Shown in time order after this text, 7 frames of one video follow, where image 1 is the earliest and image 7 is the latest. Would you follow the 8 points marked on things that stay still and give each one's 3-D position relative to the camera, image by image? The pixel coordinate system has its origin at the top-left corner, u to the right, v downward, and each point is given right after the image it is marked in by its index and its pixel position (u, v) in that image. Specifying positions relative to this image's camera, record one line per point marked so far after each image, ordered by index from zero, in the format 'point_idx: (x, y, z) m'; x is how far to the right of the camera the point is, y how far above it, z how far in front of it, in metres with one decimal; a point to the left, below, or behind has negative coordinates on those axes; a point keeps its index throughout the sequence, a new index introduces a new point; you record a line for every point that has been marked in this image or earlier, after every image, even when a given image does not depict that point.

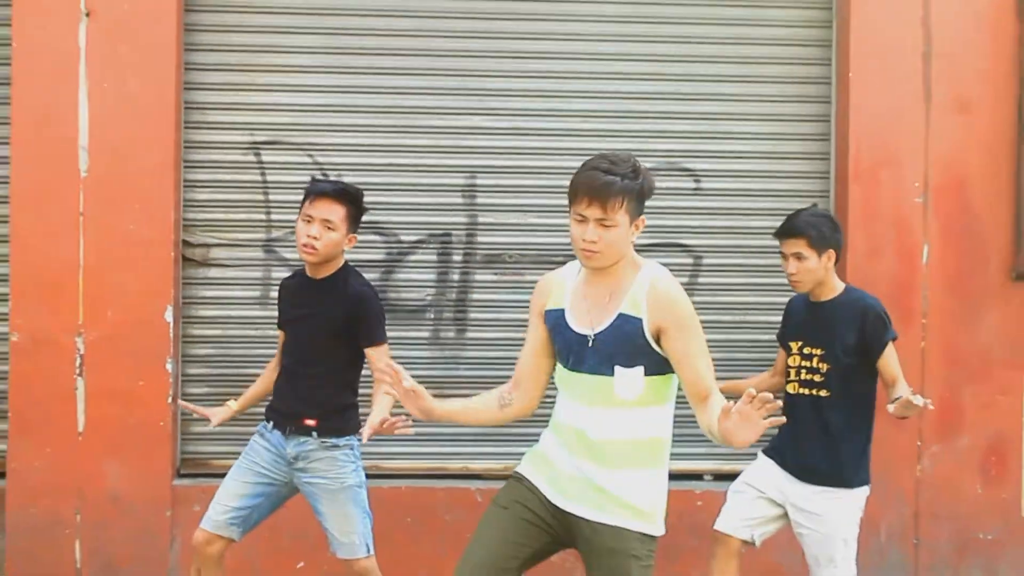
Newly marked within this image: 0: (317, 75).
0: (-0.8, +0.9, +3.9) m
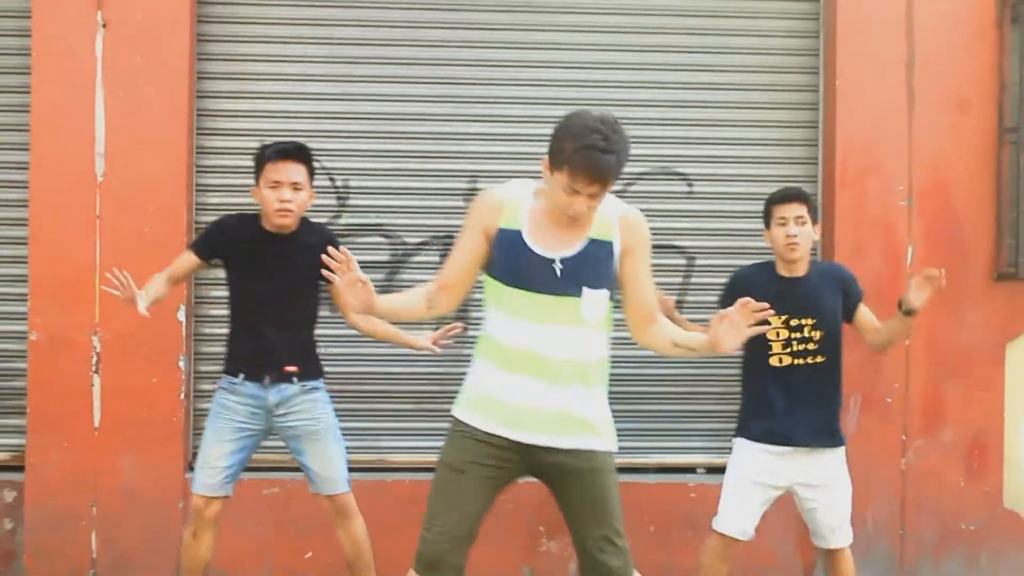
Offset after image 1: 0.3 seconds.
0: (-0.8, +0.9, +4.0) m
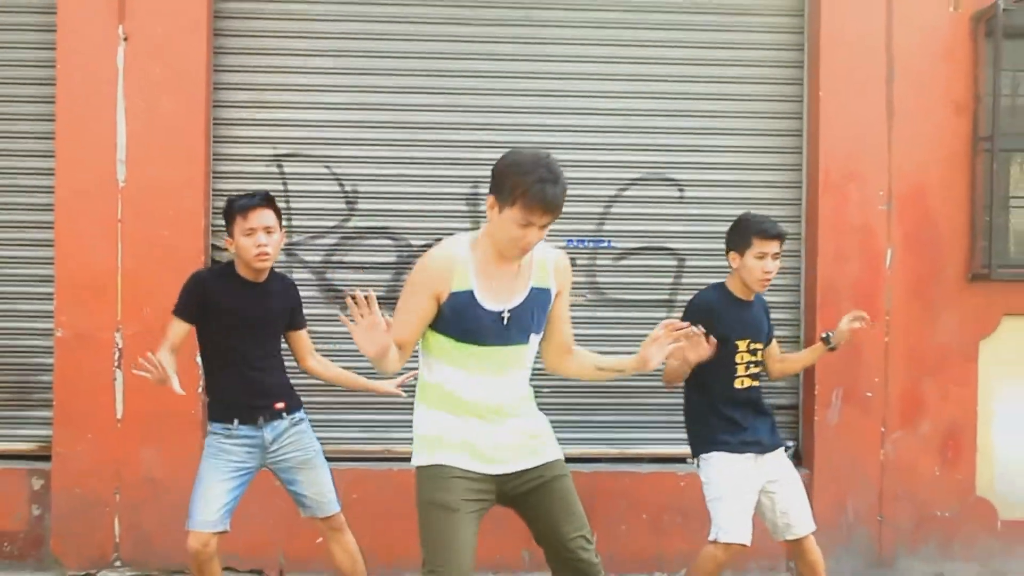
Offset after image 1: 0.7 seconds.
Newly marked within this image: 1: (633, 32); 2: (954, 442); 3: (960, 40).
0: (-0.8, +0.9, +4.2) m
1: (+0.6, +1.2, +4.3) m
2: (+2.0, -0.7, +4.1) m
3: (+2.0, +1.1, +4.1) m
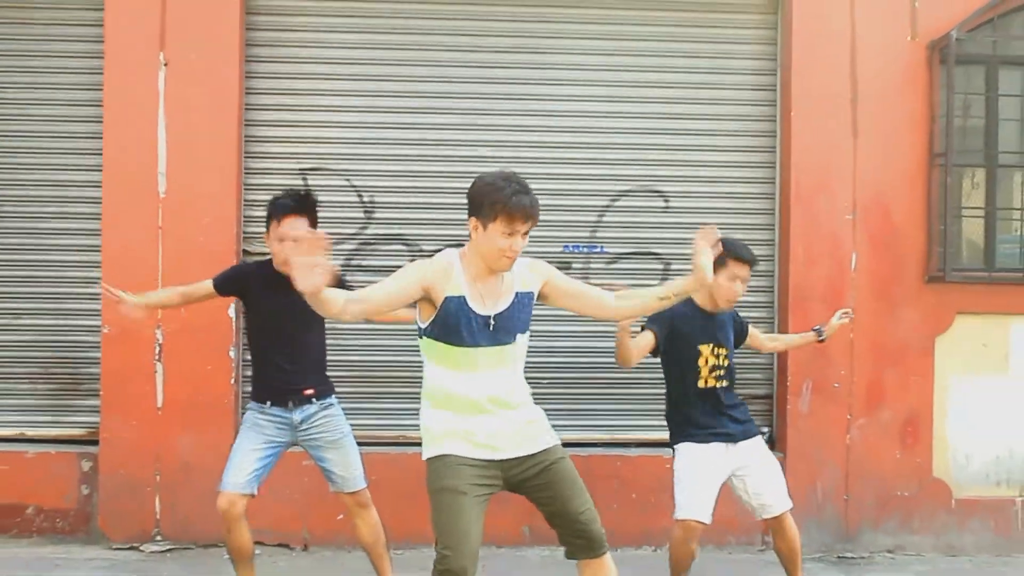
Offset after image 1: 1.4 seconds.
0: (-0.8, +0.9, +4.7) m
1: (+0.6, +1.2, +4.7) m
2: (+2.0, -0.7, +4.5) m
3: (+2.0, +1.1, +4.5) m
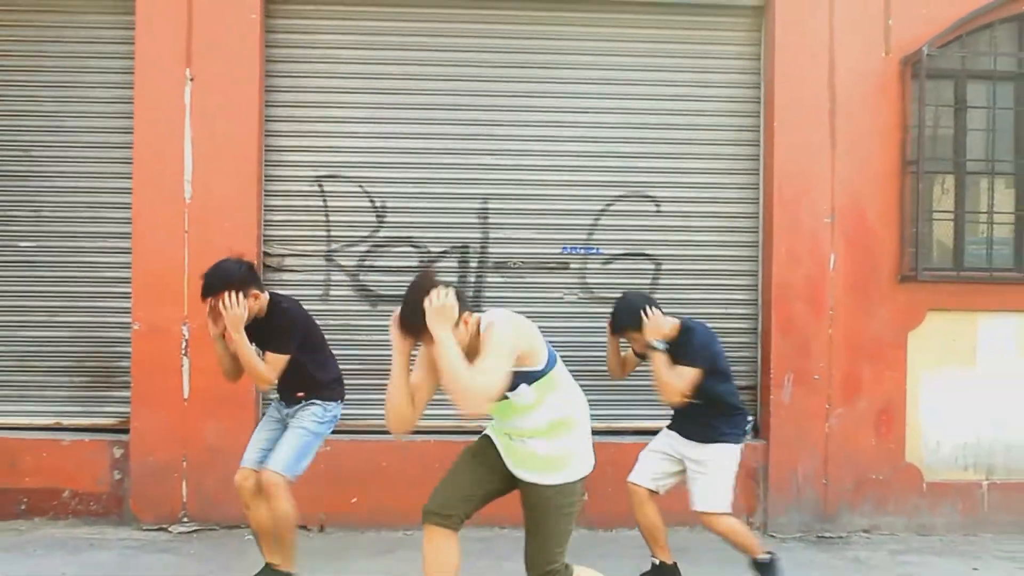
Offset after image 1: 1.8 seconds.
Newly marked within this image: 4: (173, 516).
0: (-0.8, +0.9, +5.1) m
1: (+0.6, +1.2, +5.1) m
2: (+2.0, -0.7, +4.9) m
3: (+2.0, +1.1, +4.9) m
4: (-1.9, -1.3, +5.0) m
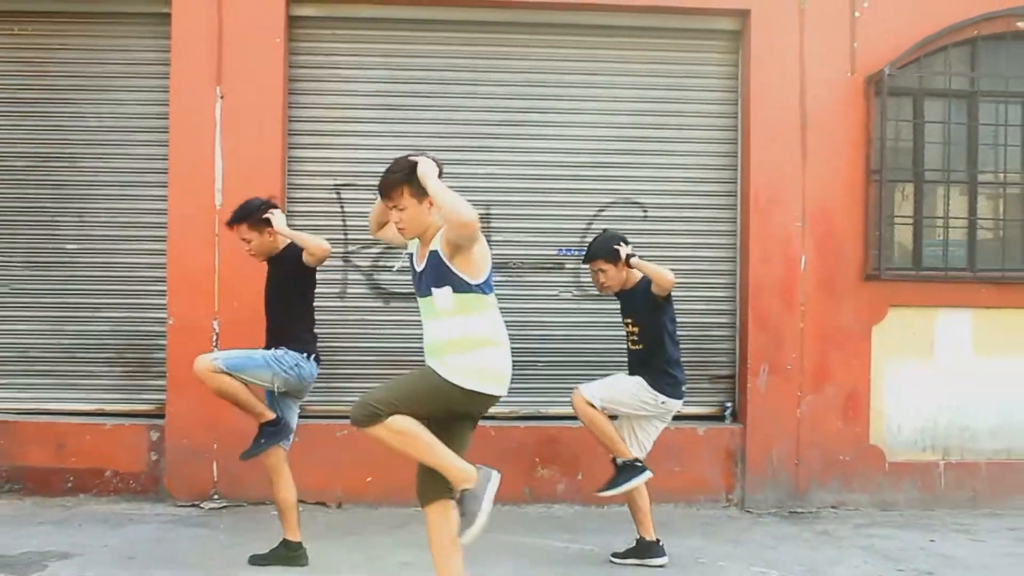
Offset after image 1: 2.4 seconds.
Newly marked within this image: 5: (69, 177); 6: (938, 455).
0: (-0.8, +0.9, +5.6) m
1: (+0.6, +1.2, +5.6) m
2: (+2.0, -0.7, +5.4) m
3: (+2.0, +1.1, +5.4) m
4: (-1.9, -1.3, +5.5) m
5: (-2.7, +0.7, +5.5) m
6: (+2.6, -1.0, +5.4) m
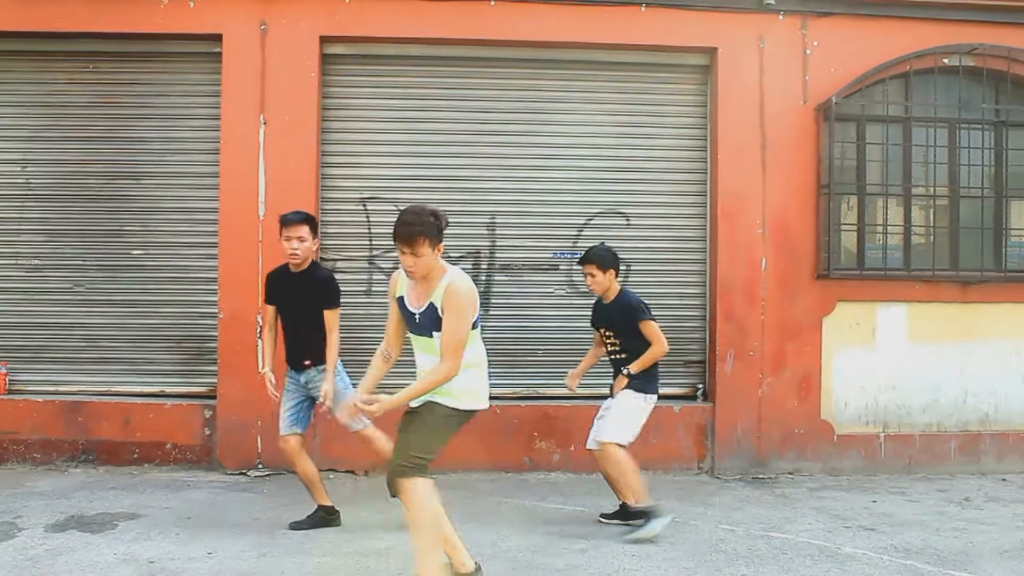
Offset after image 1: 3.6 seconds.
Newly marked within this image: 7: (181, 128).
0: (-0.8, +0.9, +6.5) m
1: (+0.6, +1.2, +6.5) m
2: (+2.0, -0.7, +6.3) m
3: (+2.1, +1.2, +6.3) m
4: (-1.9, -1.2, +6.4) m
5: (-2.7, +0.7, +6.4) m
6: (+2.6, -1.0, +6.3) m
7: (-2.4, +1.1, +6.4) m
